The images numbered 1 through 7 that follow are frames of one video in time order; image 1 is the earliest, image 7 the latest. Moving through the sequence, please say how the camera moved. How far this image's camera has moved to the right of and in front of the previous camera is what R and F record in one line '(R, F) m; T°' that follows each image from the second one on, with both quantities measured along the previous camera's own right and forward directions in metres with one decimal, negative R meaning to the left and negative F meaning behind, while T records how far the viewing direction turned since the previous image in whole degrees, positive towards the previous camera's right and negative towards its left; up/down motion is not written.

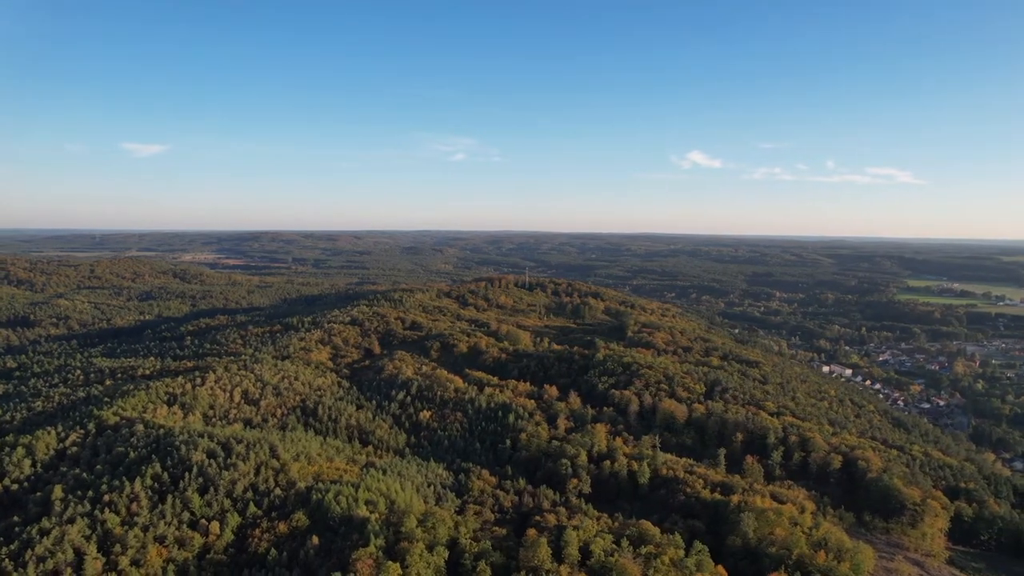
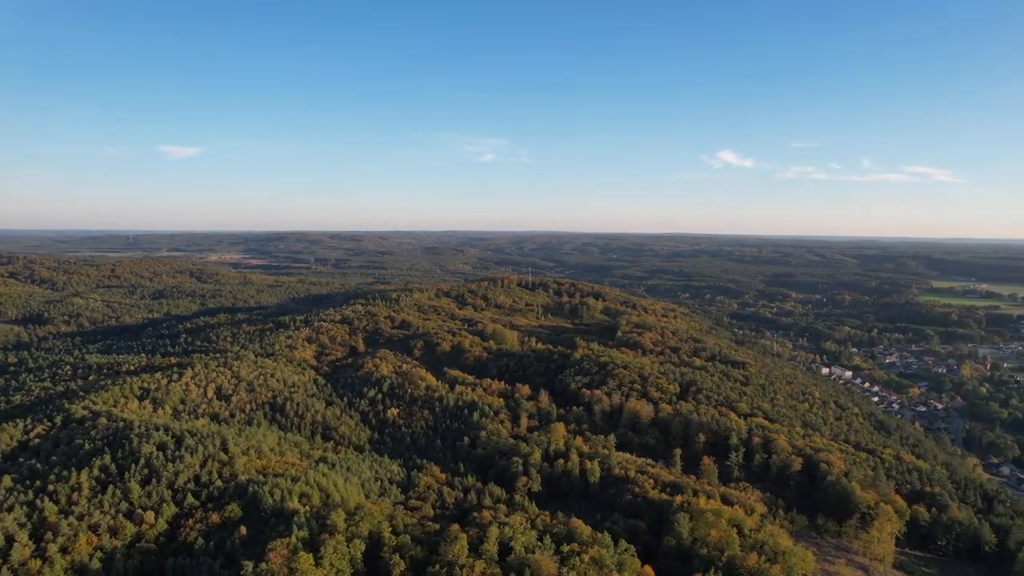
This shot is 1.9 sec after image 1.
(+4.7, -0.2) m; -2°
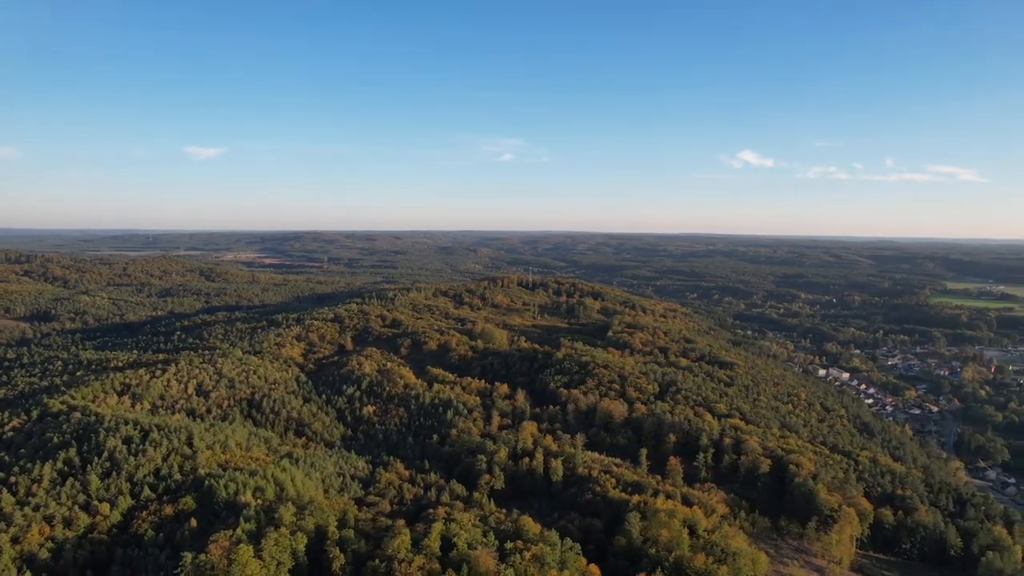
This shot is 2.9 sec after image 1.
(+3.3, -0.1) m; -1°
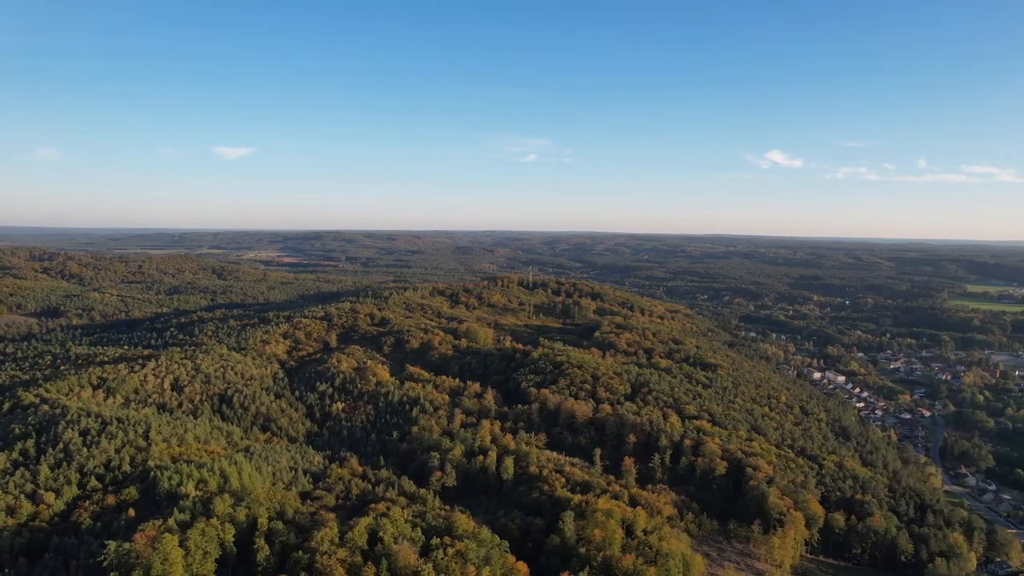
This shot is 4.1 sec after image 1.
(+4.4, -0.2) m; -2°
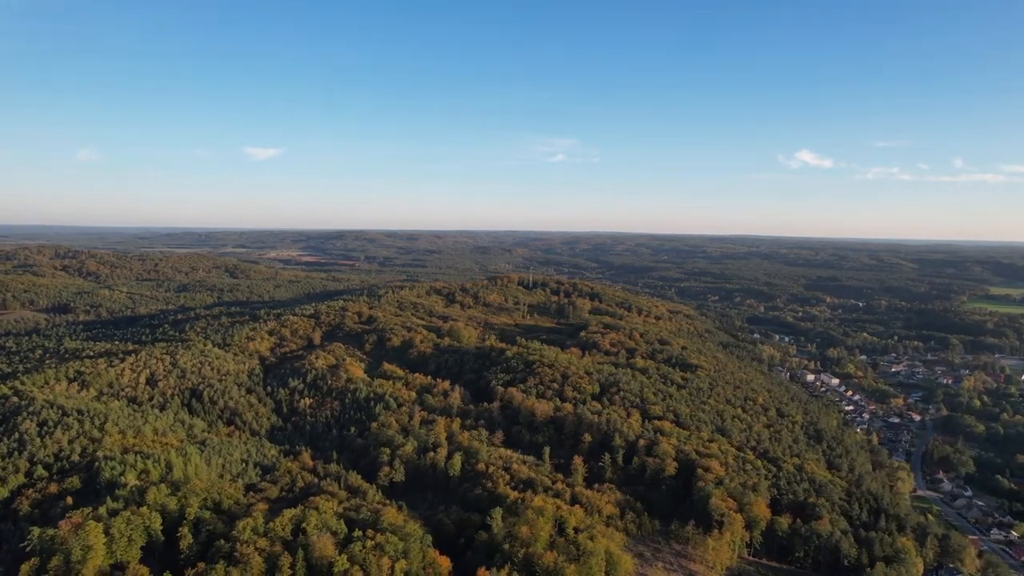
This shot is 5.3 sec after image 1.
(+4.8, -0.2) m; -2°
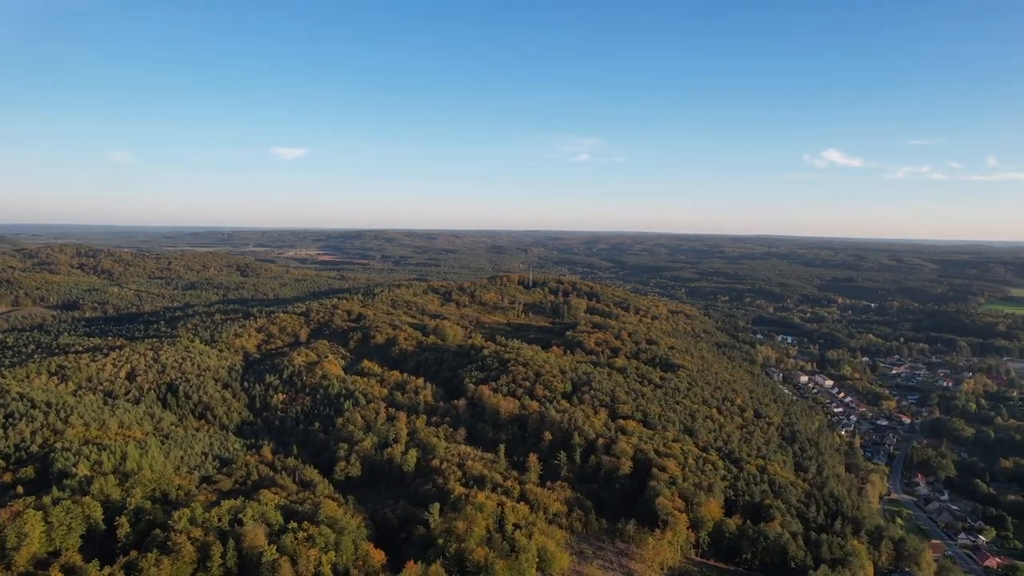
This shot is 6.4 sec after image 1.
(+4.3, -0.2) m; -2°
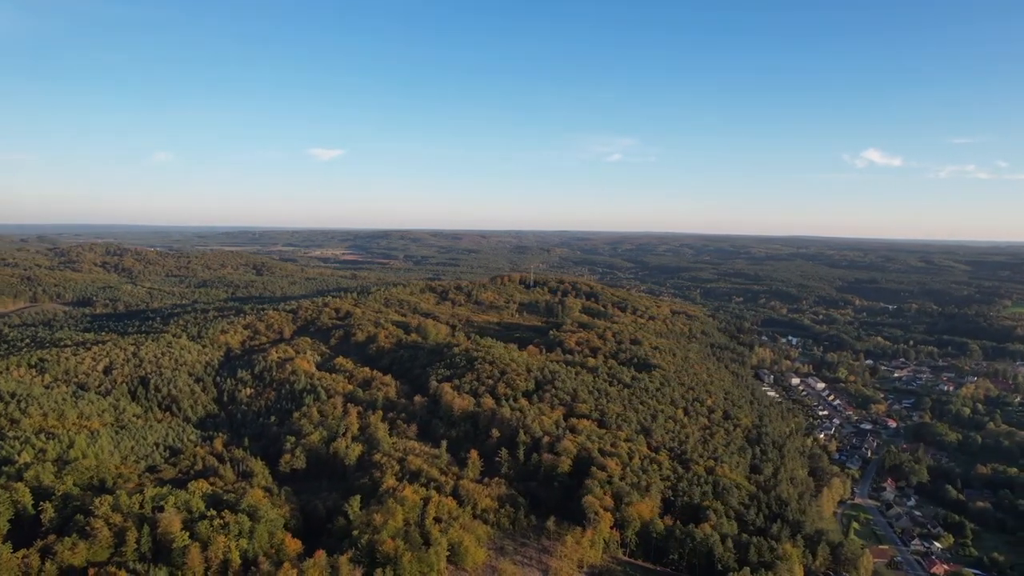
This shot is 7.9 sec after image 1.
(+5.8, -0.2) m; -2°
